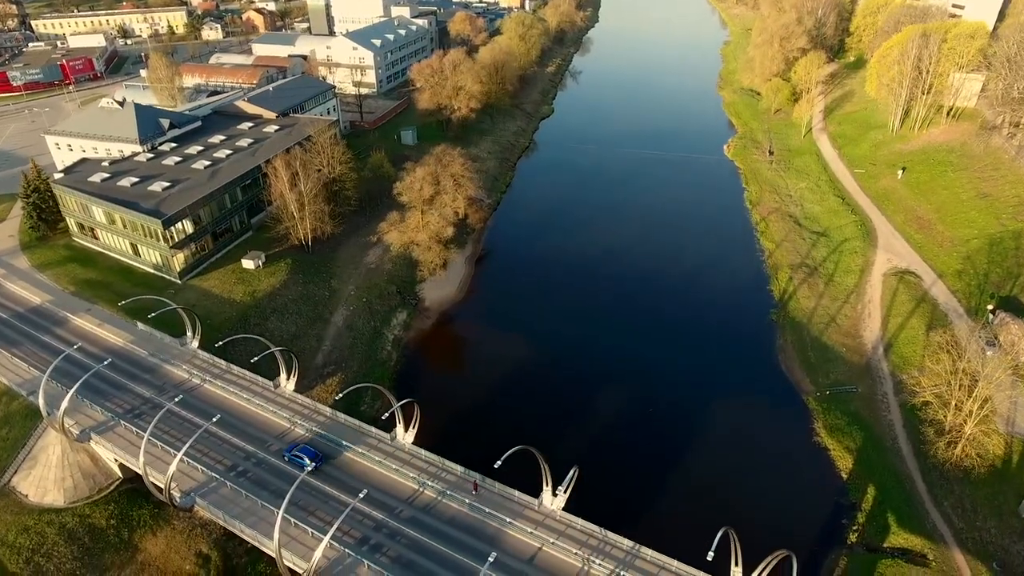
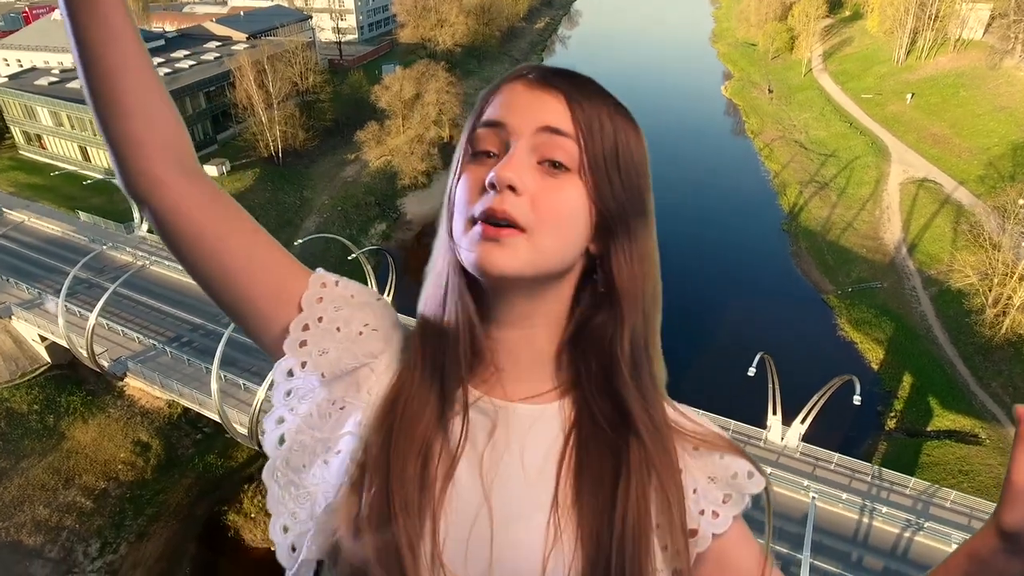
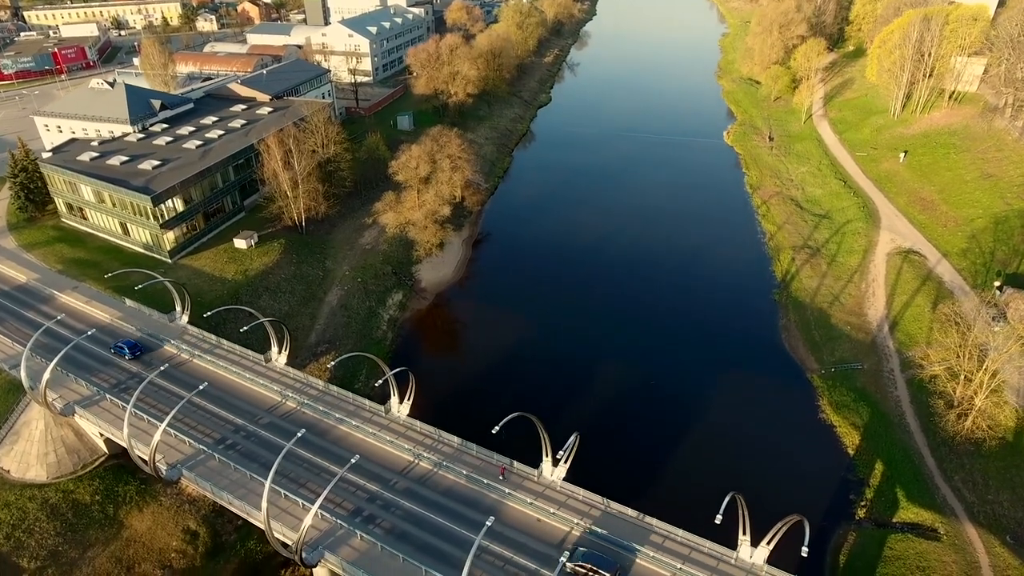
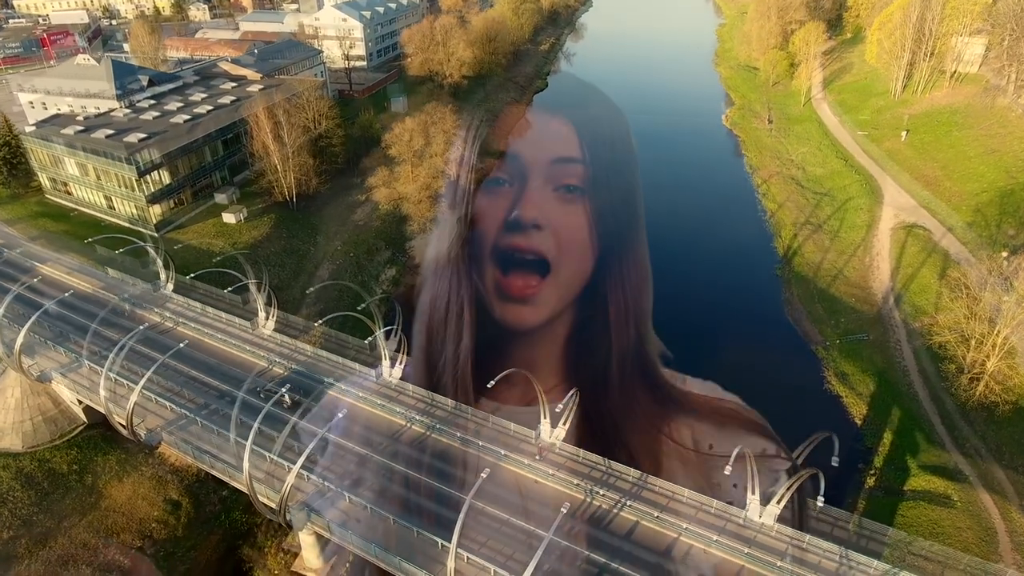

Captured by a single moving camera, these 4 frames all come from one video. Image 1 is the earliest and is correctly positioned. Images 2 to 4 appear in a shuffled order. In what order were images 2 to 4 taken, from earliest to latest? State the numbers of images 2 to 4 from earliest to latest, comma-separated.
3, 4, 2
